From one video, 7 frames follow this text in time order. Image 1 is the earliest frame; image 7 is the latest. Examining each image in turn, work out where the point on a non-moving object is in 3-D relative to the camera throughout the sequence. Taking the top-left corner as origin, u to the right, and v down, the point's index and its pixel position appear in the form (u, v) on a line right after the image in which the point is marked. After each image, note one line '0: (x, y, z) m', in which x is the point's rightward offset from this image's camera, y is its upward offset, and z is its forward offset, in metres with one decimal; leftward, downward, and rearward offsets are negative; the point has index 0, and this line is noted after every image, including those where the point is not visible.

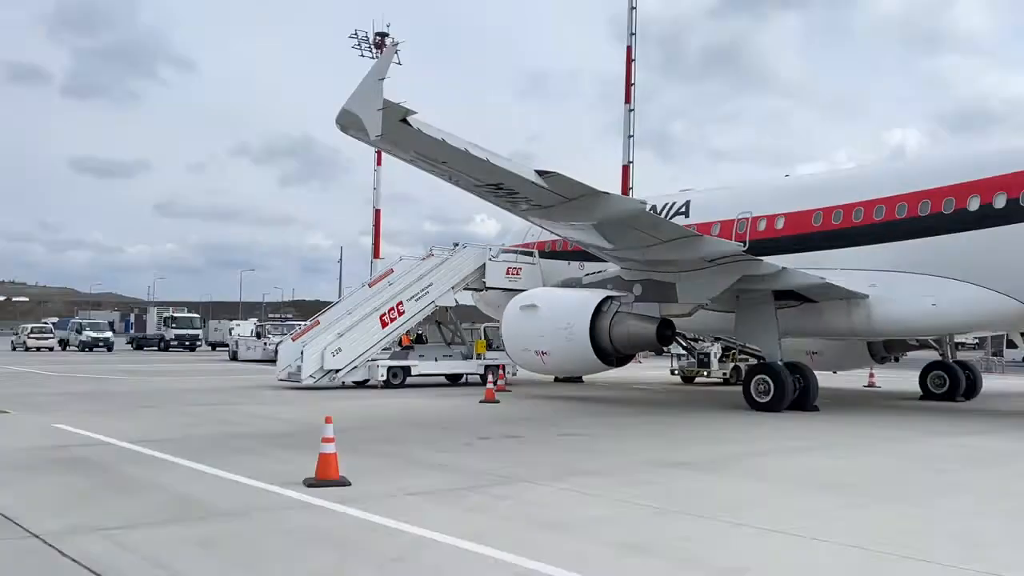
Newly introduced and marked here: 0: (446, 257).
0: (-1.2, +0.5, +19.5) m
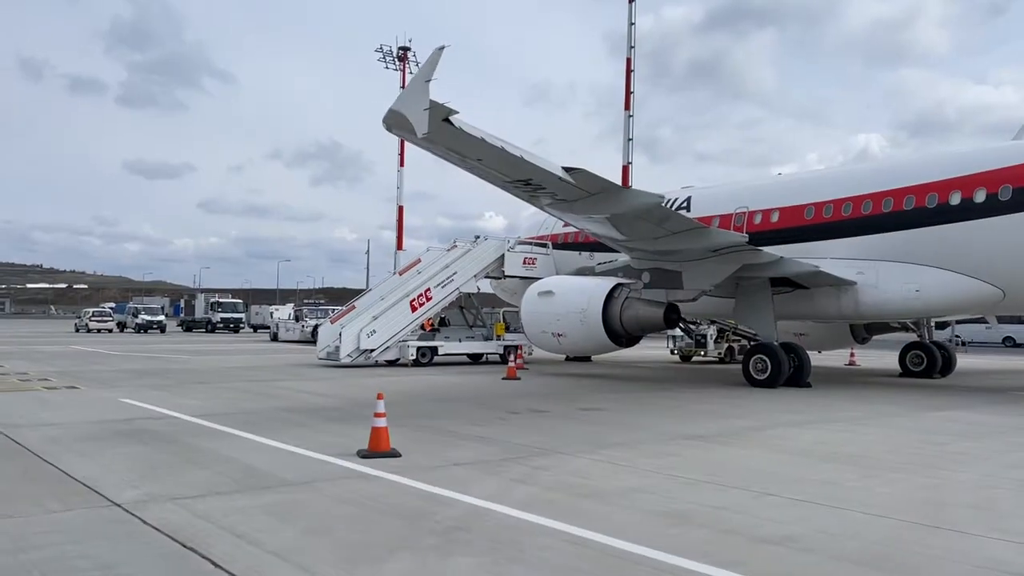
0: (-1.0, +0.9, +20.2) m
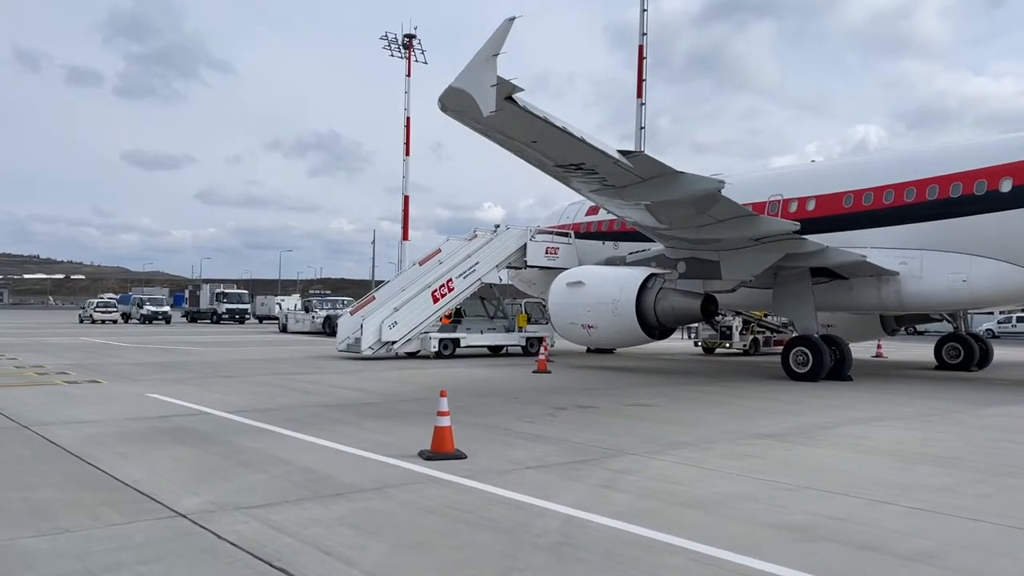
0: (-0.5, +1.2, +19.7) m
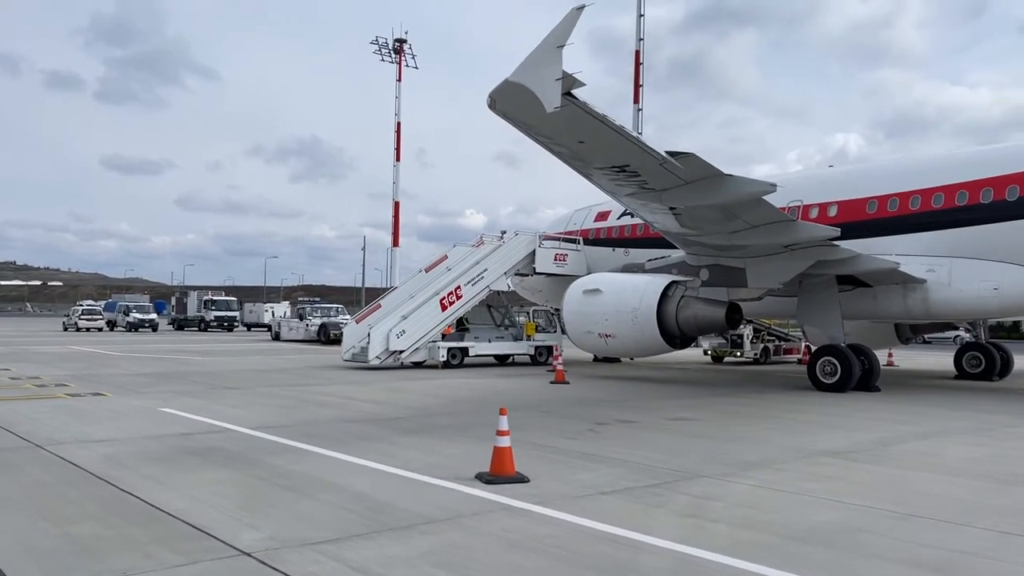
0: (-0.3, +1.0, +19.2) m
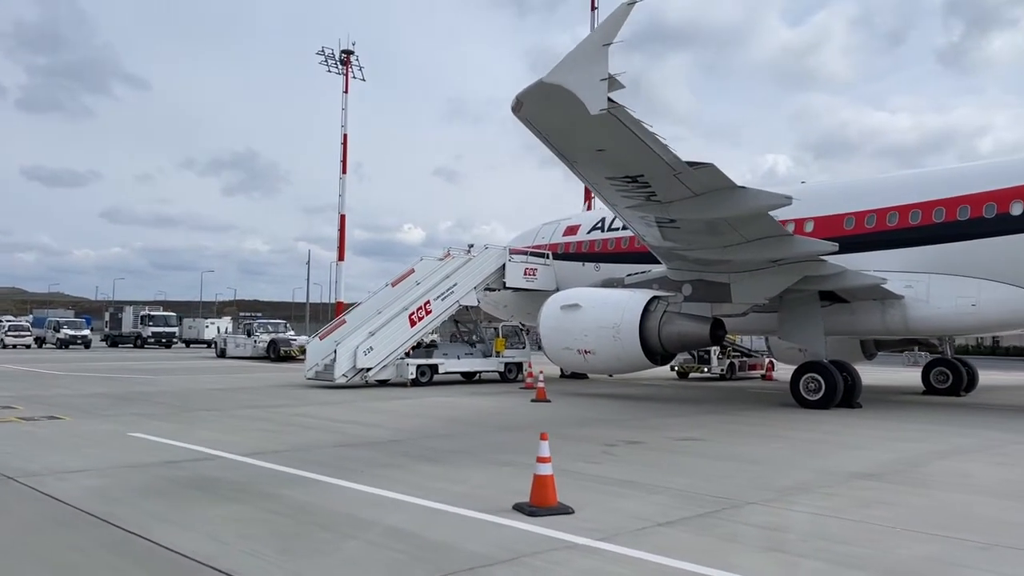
0: (-1.0, +0.7, +18.7) m
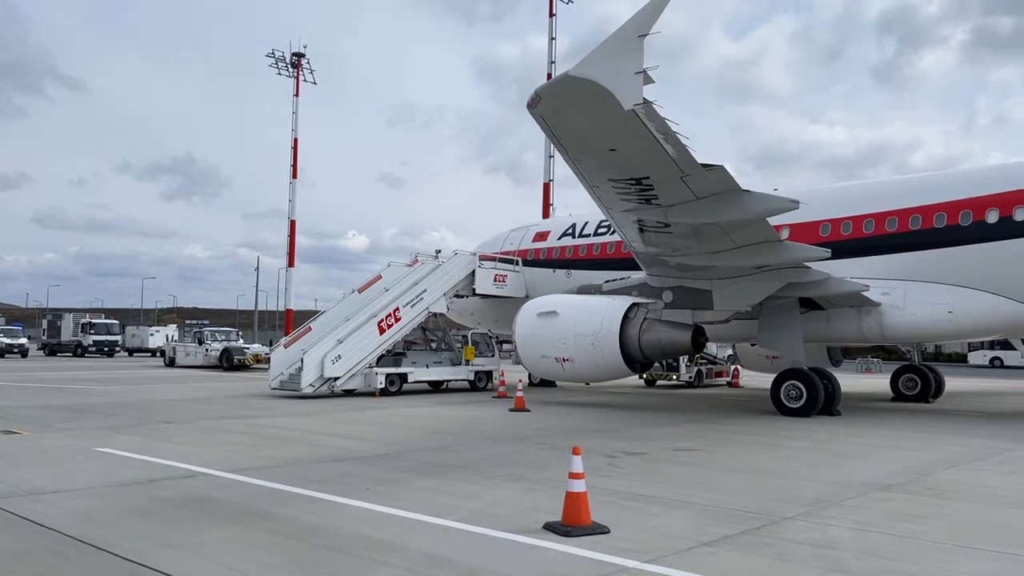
0: (-1.6, +0.5, +18.3) m
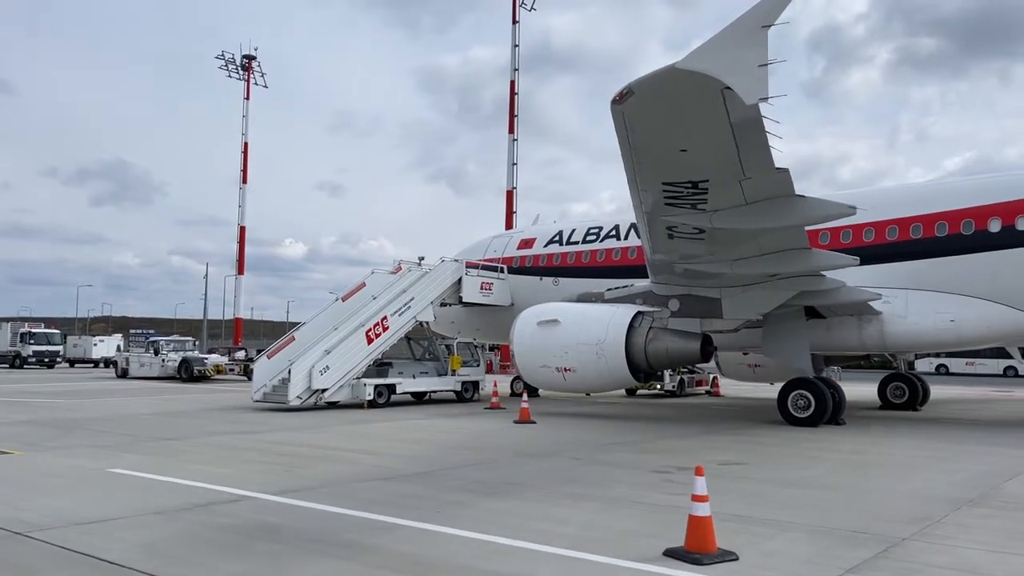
0: (-1.8, +0.4, +17.8) m
